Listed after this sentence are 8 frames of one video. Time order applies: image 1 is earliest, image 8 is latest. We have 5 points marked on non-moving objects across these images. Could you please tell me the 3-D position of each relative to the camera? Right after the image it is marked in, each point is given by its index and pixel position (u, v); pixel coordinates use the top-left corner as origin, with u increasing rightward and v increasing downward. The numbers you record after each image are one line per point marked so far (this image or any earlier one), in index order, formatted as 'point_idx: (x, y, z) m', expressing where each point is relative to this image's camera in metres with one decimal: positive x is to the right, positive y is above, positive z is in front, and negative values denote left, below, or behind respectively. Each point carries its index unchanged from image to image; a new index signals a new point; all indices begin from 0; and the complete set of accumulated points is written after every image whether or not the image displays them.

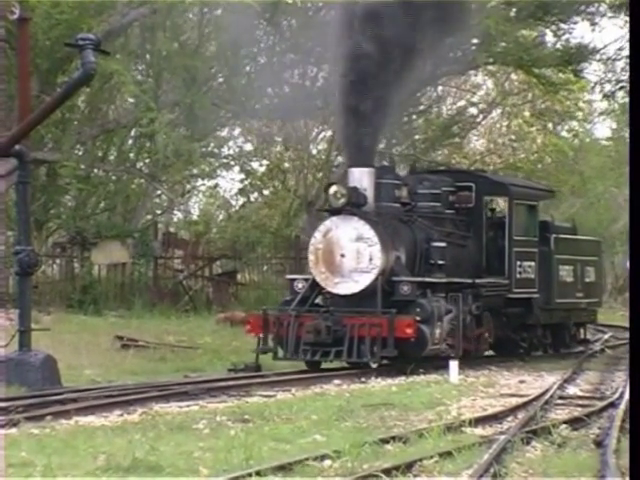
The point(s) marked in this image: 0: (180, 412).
0: (-0.6, -0.8, +8.4) m
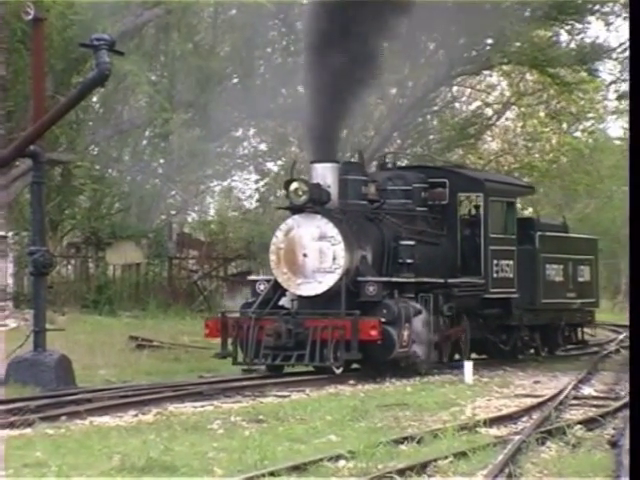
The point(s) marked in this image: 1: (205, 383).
0: (-0.6, -0.8, +8.4) m
1: (-0.6, -0.7, +9.4) m
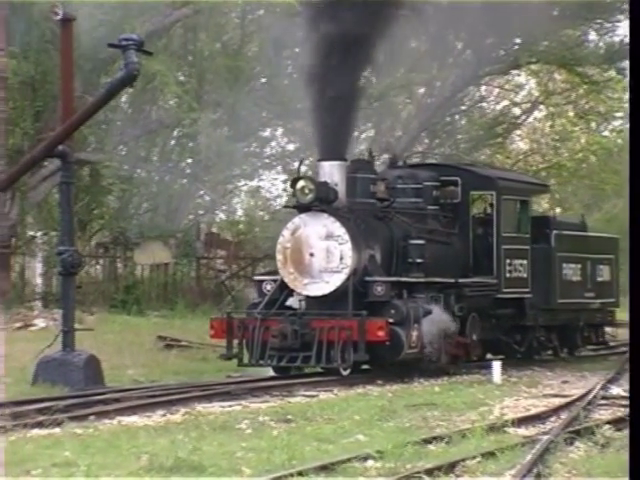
0: (-0.4, -0.8, +8.4) m
1: (-0.4, -0.7, +9.4) m
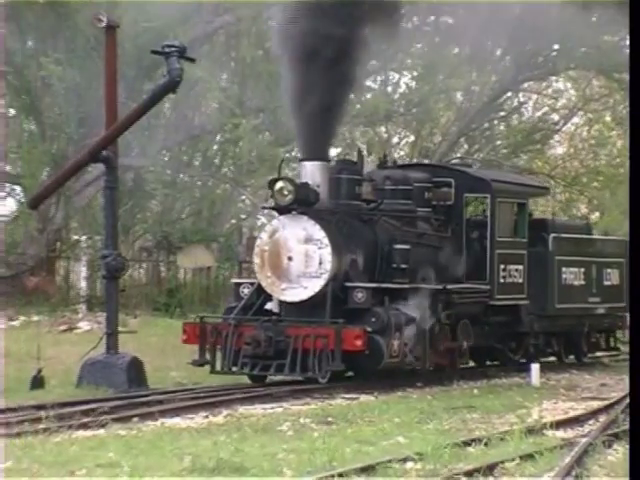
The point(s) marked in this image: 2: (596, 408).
0: (-0.2, -0.8, +8.5) m
1: (-0.2, -0.7, +9.5) m
2: (+1.2, -0.7, +8.3) m
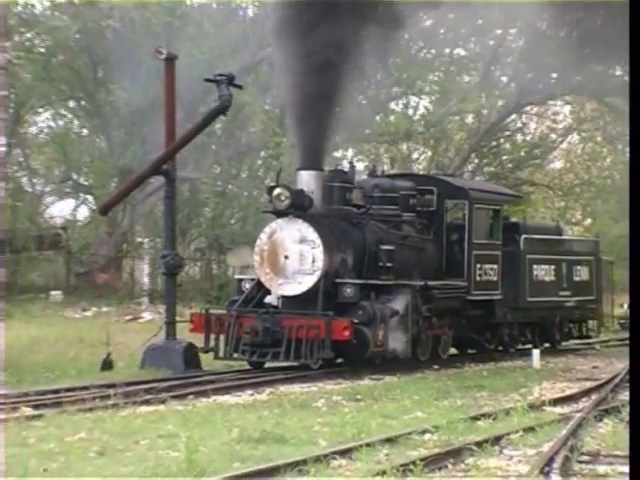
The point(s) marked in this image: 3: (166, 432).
0: (-0.1, -0.8, +9.8) m
1: (0.0, -0.7, +10.8) m
2: (+1.3, -0.7, +9.6) m
3: (-0.7, -0.9, +8.8) m
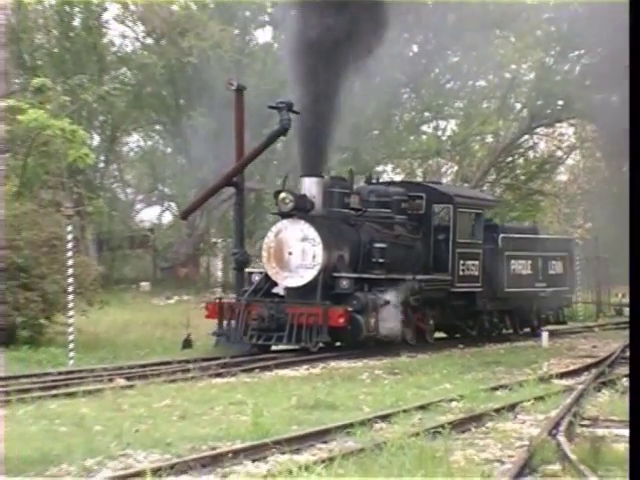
0: (+0.2, -0.8, +11.7) m
1: (+0.3, -0.7, +12.7) m
2: (+1.6, -0.7, +11.4) m
3: (-0.5, -0.9, +10.8) m
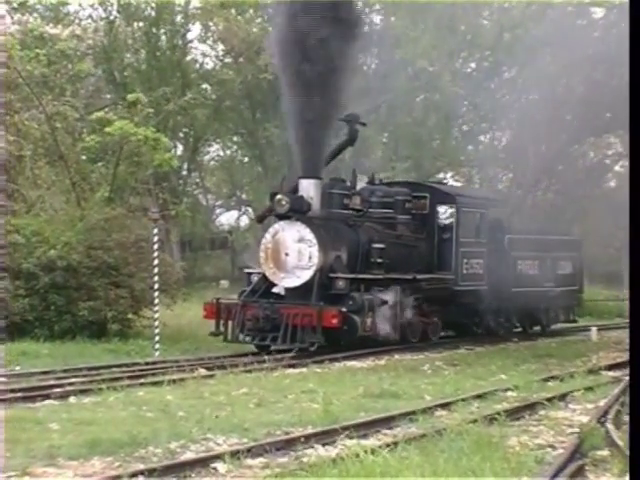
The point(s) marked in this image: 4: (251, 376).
0: (+0.6, -0.8, +12.7) m
1: (+0.7, -0.7, +13.7) m
2: (+2.0, -0.8, +12.3) m
3: (-0.1, -0.9, +11.7) m
4: (-0.4, -0.9, +12.2) m
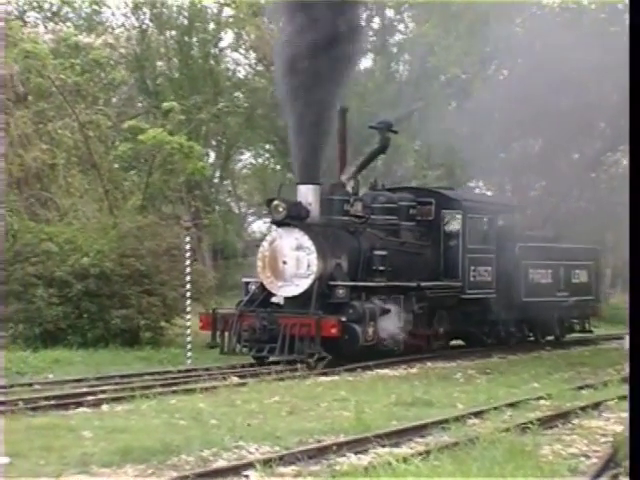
0: (+0.8, -0.8, +12.7) m
1: (+1.0, -0.8, +13.6) m
2: (+2.2, -0.8, +12.3) m
3: (+0.1, -0.9, +11.7) m
4: (-0.2, -0.9, +12.2) m
